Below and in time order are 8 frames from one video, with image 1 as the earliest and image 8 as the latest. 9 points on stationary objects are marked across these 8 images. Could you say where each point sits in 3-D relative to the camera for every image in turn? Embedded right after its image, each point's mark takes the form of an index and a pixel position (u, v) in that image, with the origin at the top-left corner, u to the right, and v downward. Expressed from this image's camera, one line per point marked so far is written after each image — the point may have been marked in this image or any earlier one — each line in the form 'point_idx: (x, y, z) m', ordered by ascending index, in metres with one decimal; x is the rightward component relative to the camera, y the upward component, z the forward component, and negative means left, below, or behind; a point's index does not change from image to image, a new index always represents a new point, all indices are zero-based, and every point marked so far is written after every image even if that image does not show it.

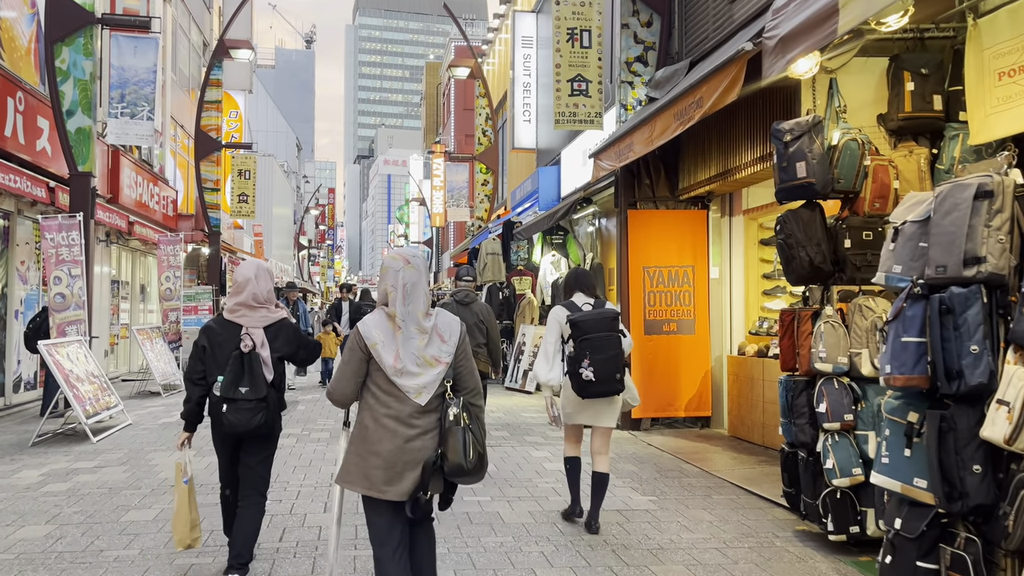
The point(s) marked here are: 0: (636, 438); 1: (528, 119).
0: (+1.3, -1.5, +8.2) m
1: (+0.3, +3.3, +16.0) m
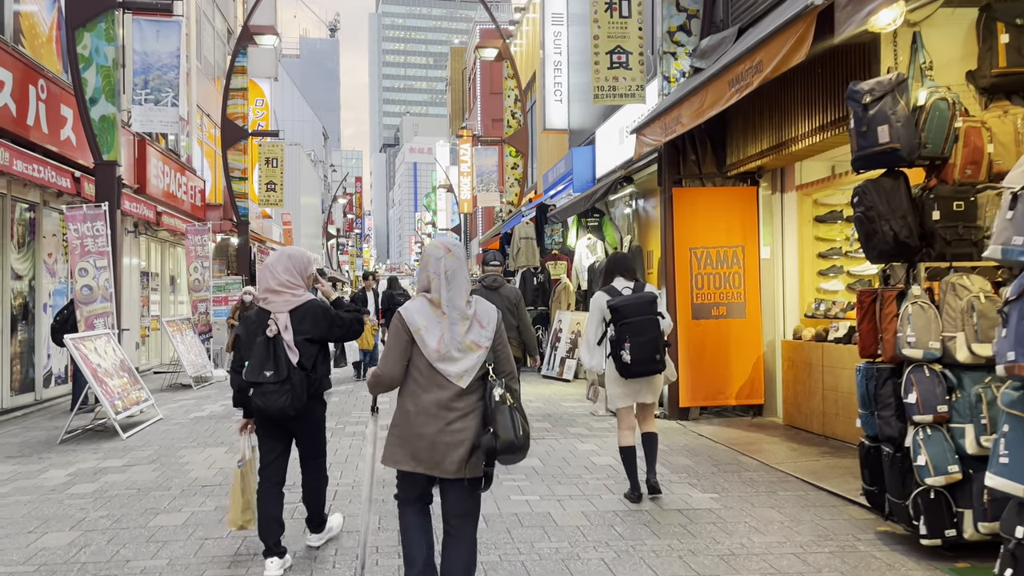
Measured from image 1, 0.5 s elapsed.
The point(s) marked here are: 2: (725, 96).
0: (+1.7, -1.3, +7.8) m
1: (+0.9, +3.6, +15.6) m
2: (+1.6, +1.4, +6.0) m
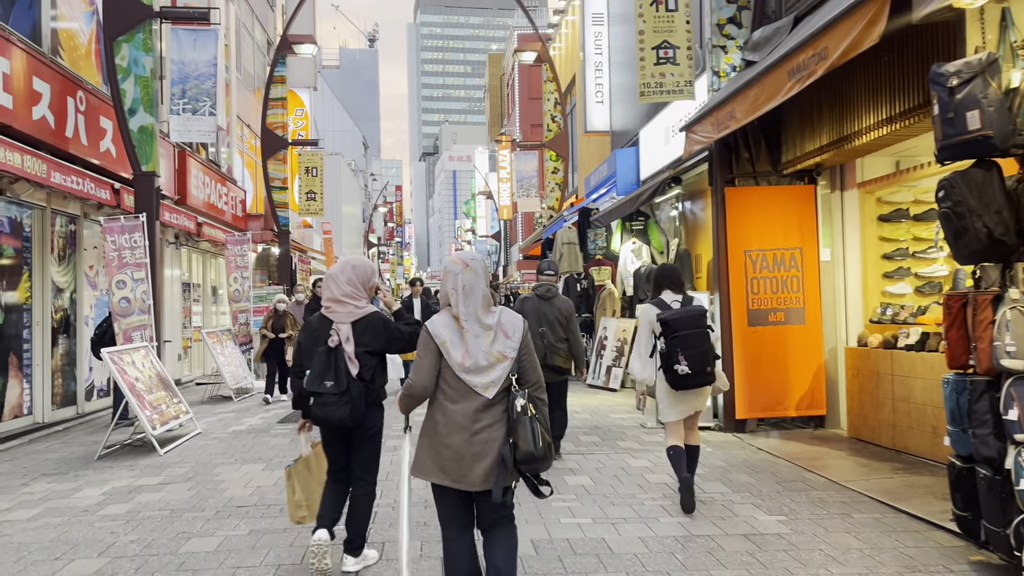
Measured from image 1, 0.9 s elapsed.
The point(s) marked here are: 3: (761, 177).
0: (+2.1, -1.4, +7.4) m
1: (+1.7, +3.5, +15.2) m
2: (+1.9, +1.4, +5.6) m
3: (+2.4, +1.1, +7.9) m
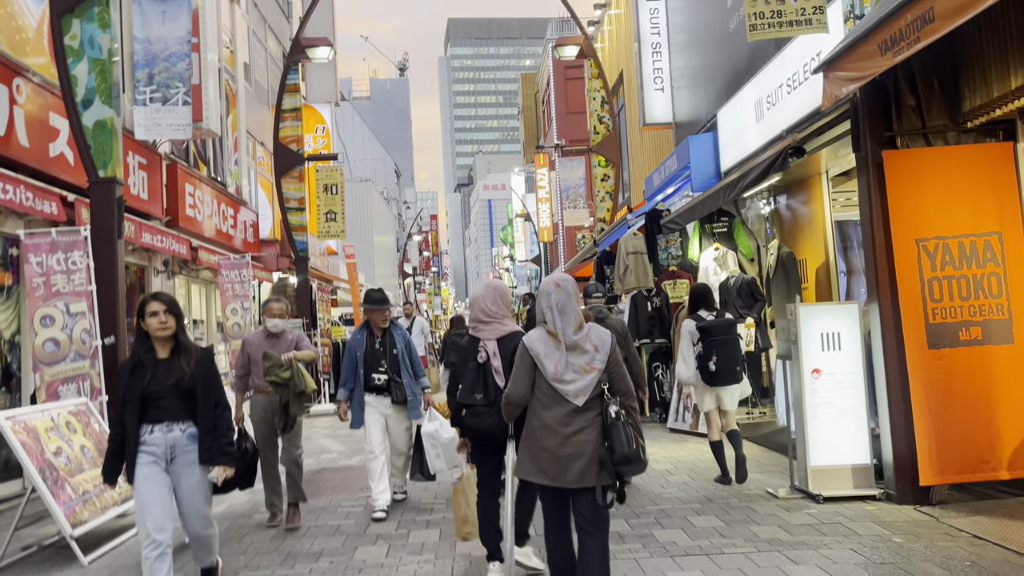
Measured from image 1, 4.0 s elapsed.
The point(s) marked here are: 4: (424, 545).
0: (+2.6, -1.4, +4.9) m
1: (+2.4, +3.2, +12.9) m
2: (+2.2, +1.4, +3.3) m
3: (+2.9, +1.0, +5.5) m
4: (-0.5, -1.6, +4.9) m
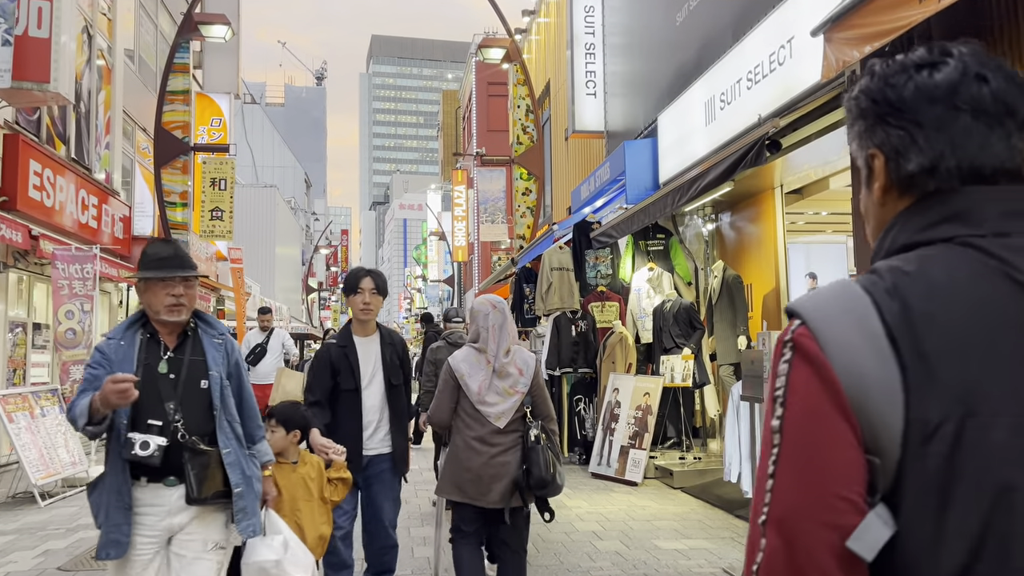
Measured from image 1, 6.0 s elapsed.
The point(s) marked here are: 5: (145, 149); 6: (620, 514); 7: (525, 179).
0: (+2.1, -1.6, +3.7) m
1: (+1.2, +2.9, +11.8) m
2: (+2.0, +1.3, +2.1) m
3: (+2.4, +0.9, +4.4) m
4: (-1.0, -1.5, +3.3) m
5: (-7.2, +2.7, +16.0) m
6: (+0.8, -1.7, +6.2) m
7: (+0.2, +2.1, +16.0) m
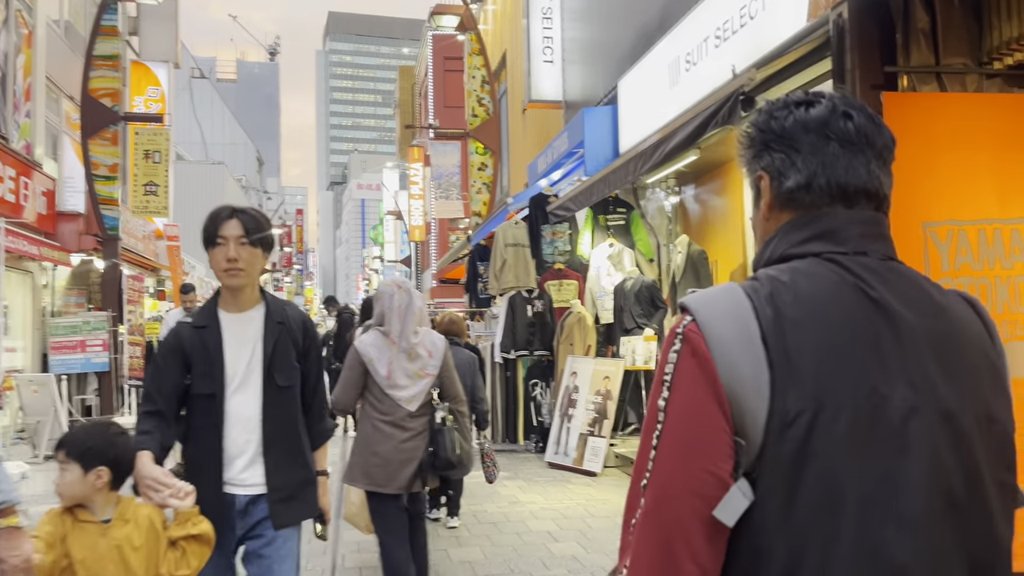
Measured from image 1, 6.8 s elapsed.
0: (+1.8, -1.4, +3.3) m
1: (+0.5, +3.2, +11.2) m
2: (+1.8, +1.4, +1.6) m
3: (+2.1, +1.0, +3.9) m
4: (-1.2, -1.4, +2.7) m
5: (-8.0, +3.1, +14.9) m
6: (+0.5, -1.6, +5.6) m
7: (-0.6, +2.5, +15.4) m
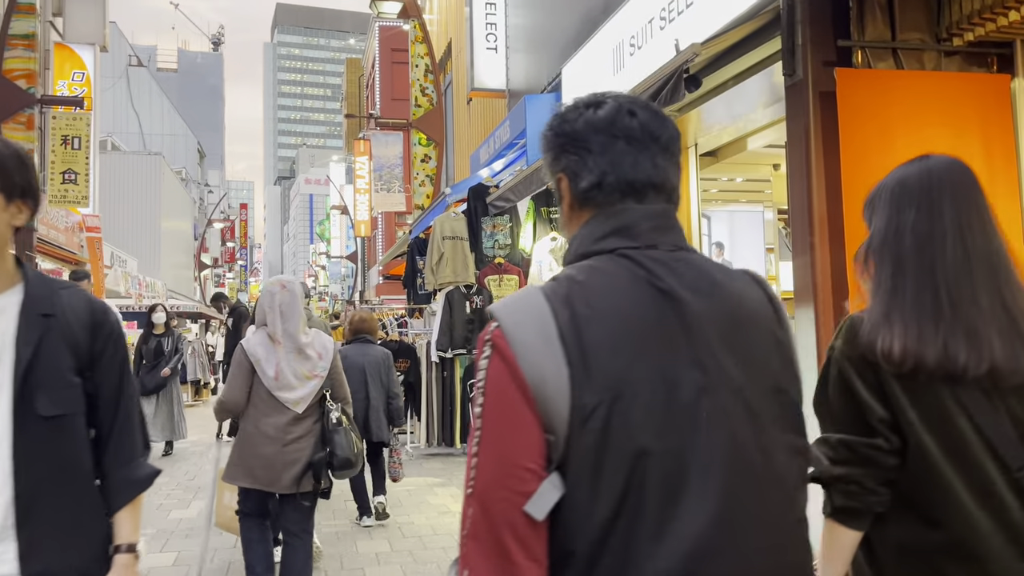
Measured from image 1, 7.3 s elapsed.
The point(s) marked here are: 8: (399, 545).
0: (+1.5, -1.4, +3.0) m
1: (-0.3, +3.2, +10.8) m
2: (+1.6, +1.4, +1.3) m
3: (+1.7, +1.0, +3.7) m
4: (-1.5, -1.4, +2.3) m
5: (-9.0, +3.2, +14.0) m
6: (0.0, -1.5, +5.3) m
7: (-1.6, +2.6, +14.9) m
8: (-0.7, -1.5, +4.8) m
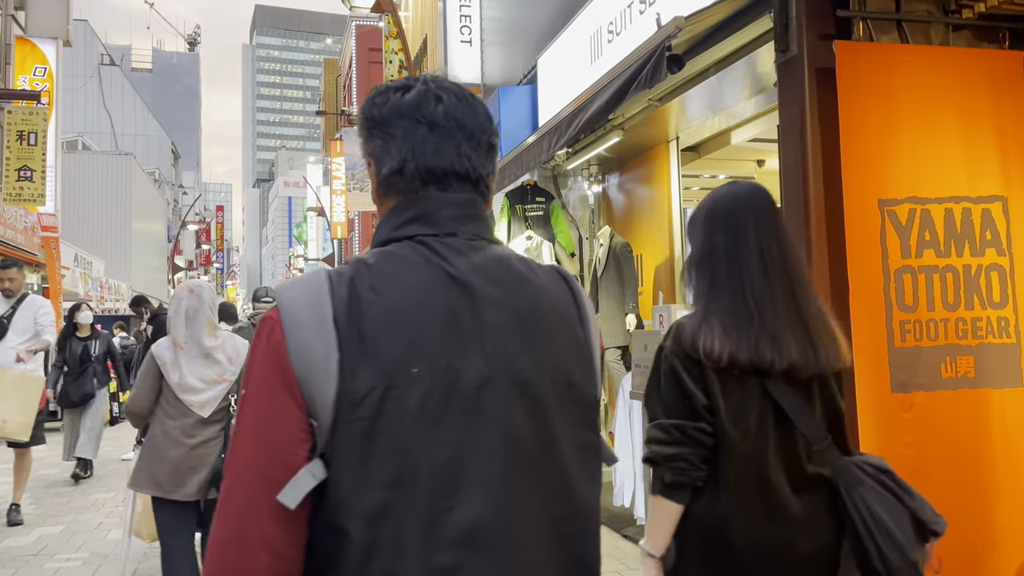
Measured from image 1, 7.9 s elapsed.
0: (+1.4, -1.4, +2.6) m
1: (-0.6, +3.2, +10.4) m
2: (+1.5, +1.5, +1.0) m
3: (+1.6, +1.0, +3.3) m
4: (-1.6, -1.4, +1.8) m
5: (-9.4, +3.2, +13.4) m
6: (-0.2, -1.5, +4.9) m
7: (-2.1, +2.6, +14.5) m
8: (-0.8, -1.5, +4.4) m
